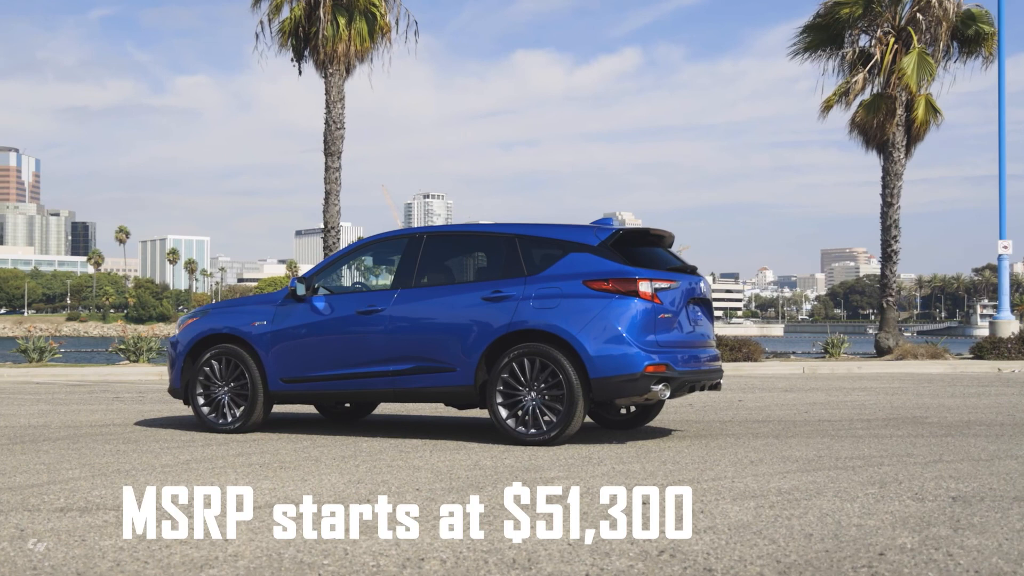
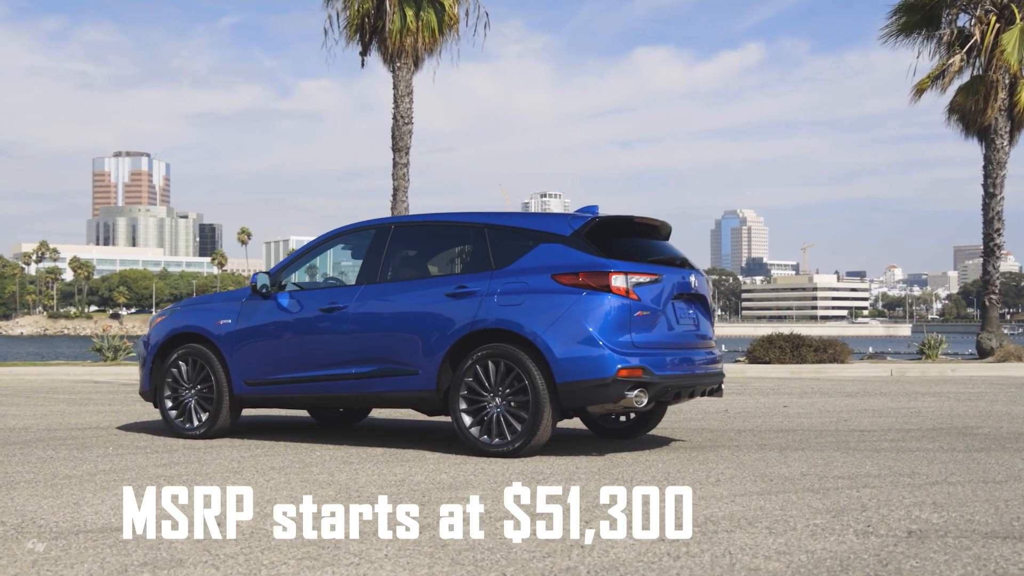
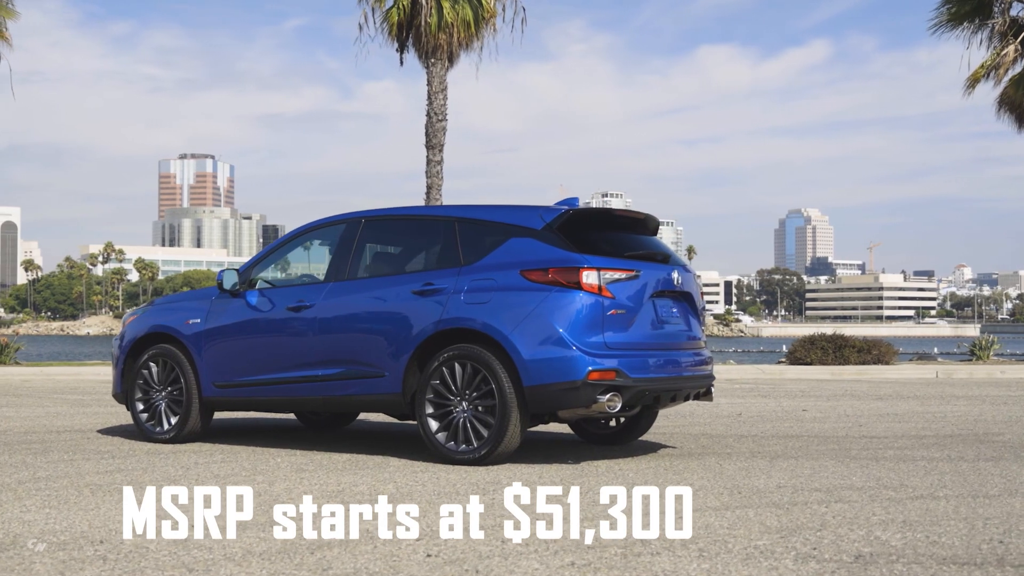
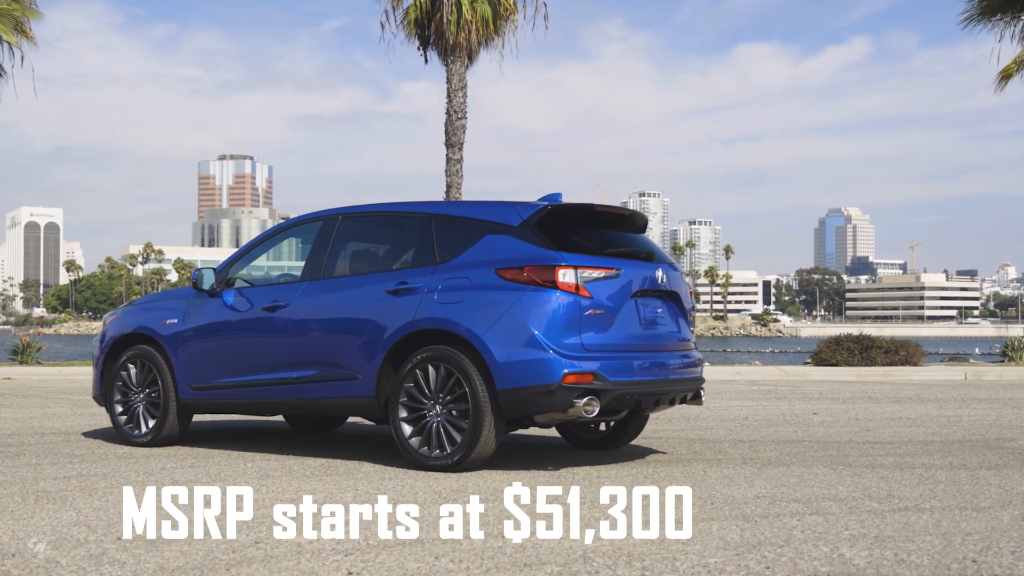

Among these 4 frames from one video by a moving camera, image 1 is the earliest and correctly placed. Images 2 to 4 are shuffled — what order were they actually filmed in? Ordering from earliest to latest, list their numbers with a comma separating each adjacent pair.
2, 3, 4
